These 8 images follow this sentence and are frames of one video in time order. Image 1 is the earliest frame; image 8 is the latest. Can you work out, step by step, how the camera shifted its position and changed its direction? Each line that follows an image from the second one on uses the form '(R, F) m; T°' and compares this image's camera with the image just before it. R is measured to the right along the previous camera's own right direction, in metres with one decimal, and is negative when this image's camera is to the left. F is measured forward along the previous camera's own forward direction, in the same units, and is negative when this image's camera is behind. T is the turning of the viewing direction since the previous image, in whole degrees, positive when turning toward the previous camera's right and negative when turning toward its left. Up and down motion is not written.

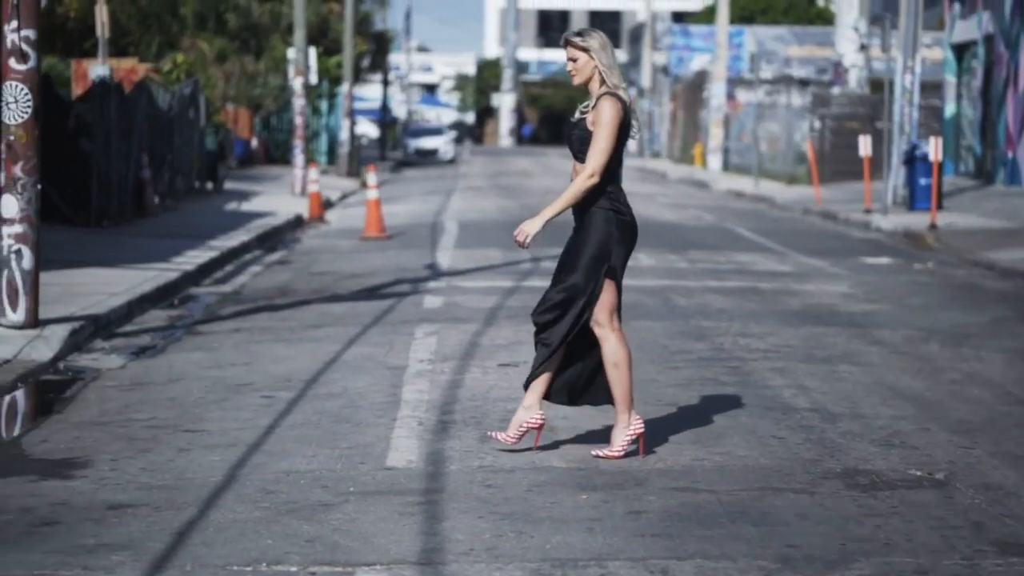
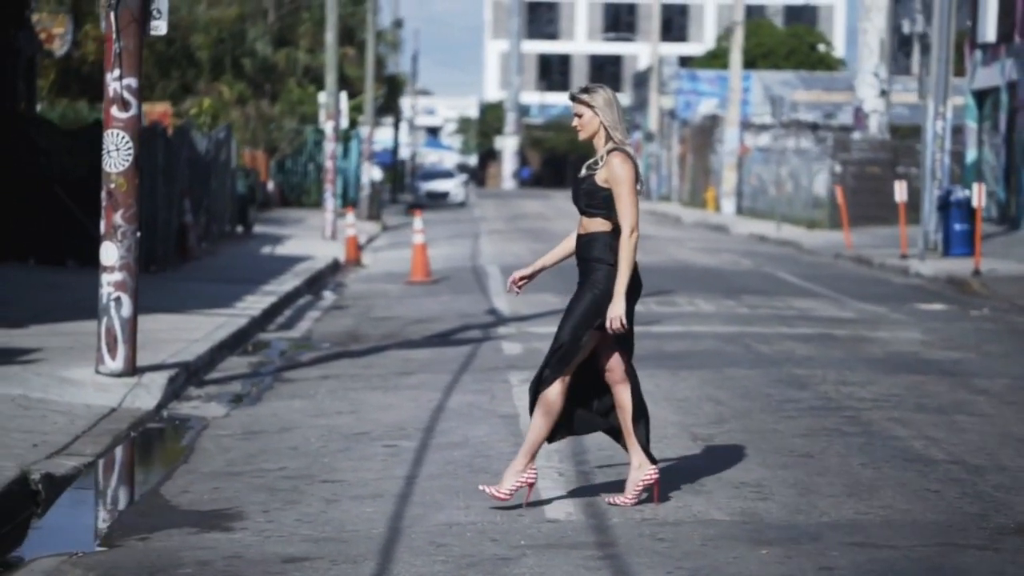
(-0.5, 0.0) m; -1°
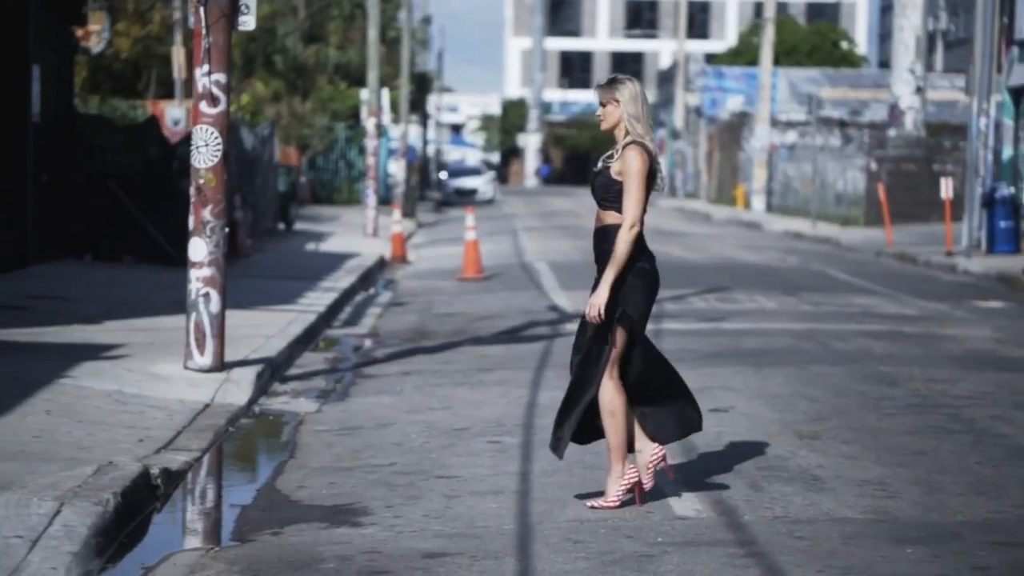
(-0.3, 0.0) m; -2°
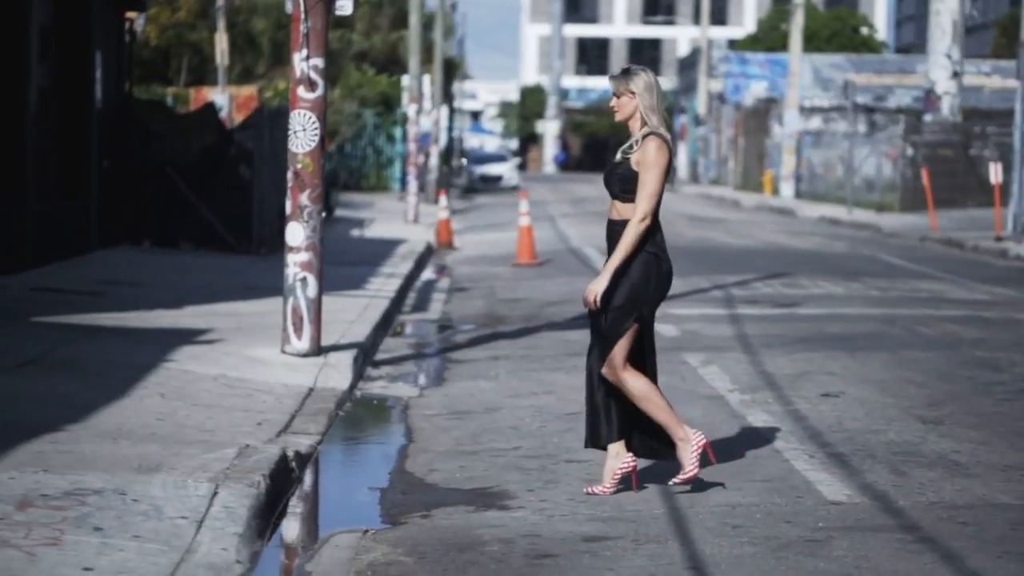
(-0.4, 0.0) m; -2°
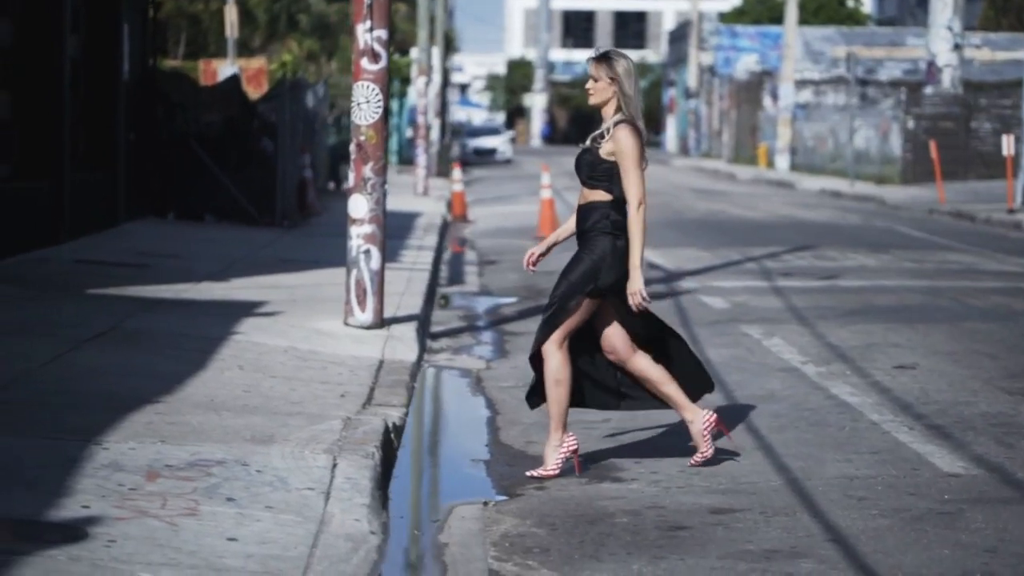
(-0.4, 0.0) m; -1°
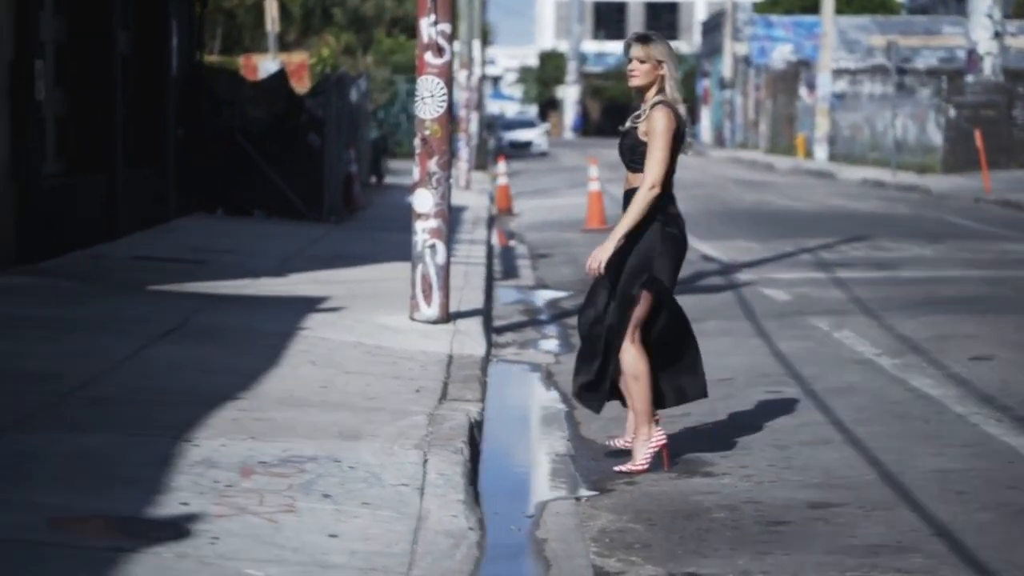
(-0.2, 0.0) m; -2°
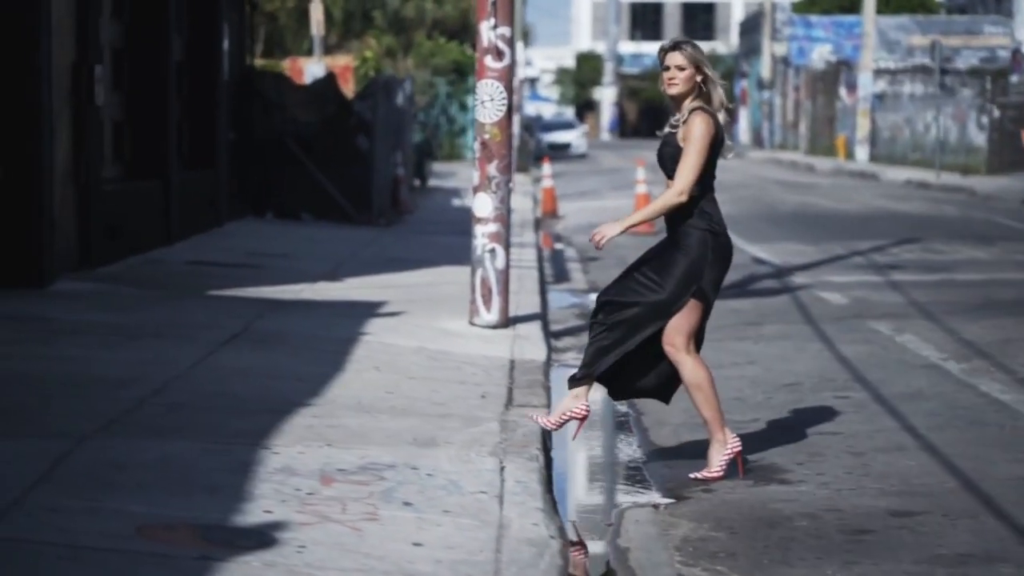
(-0.1, 0.0) m; -2°
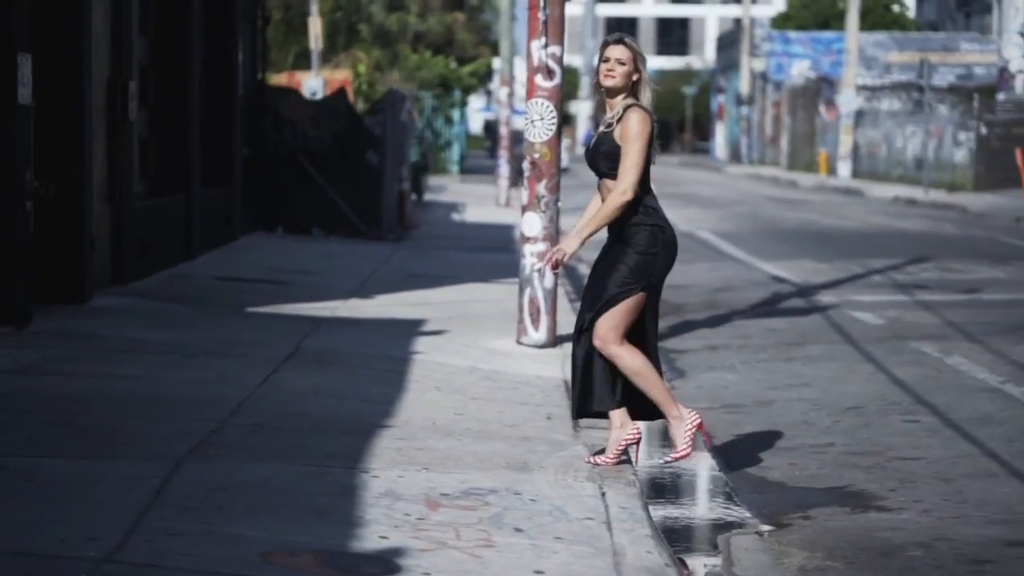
(-0.3, 0.0) m; 0°
